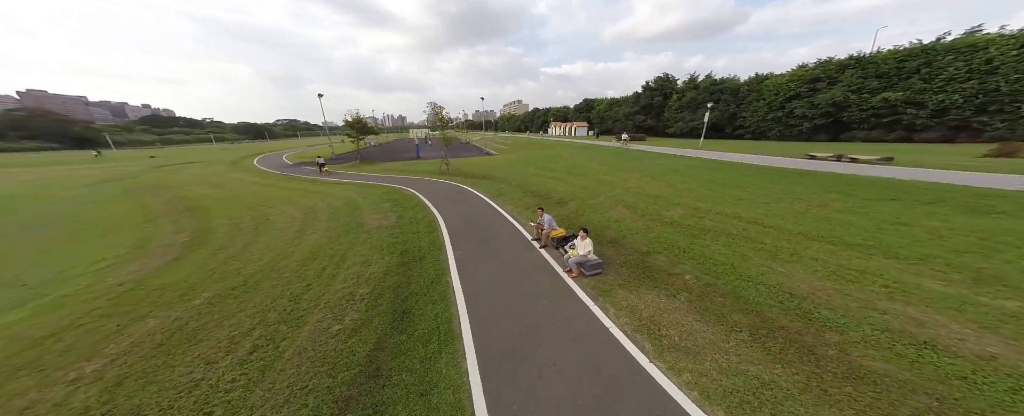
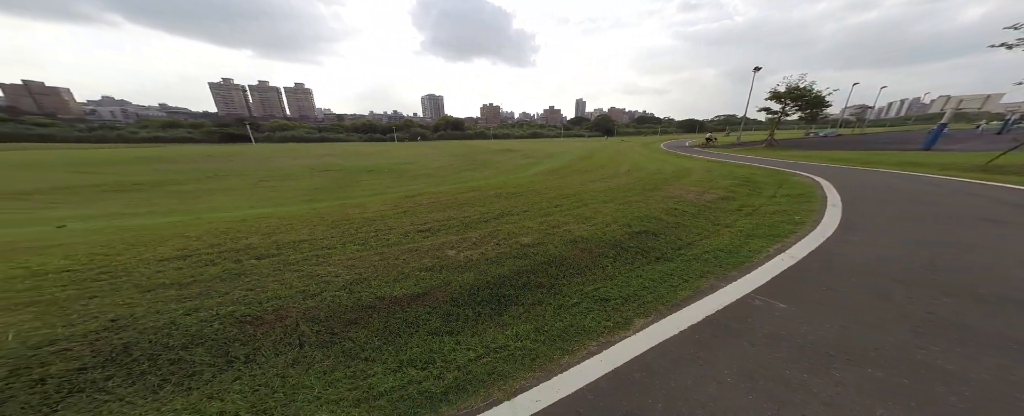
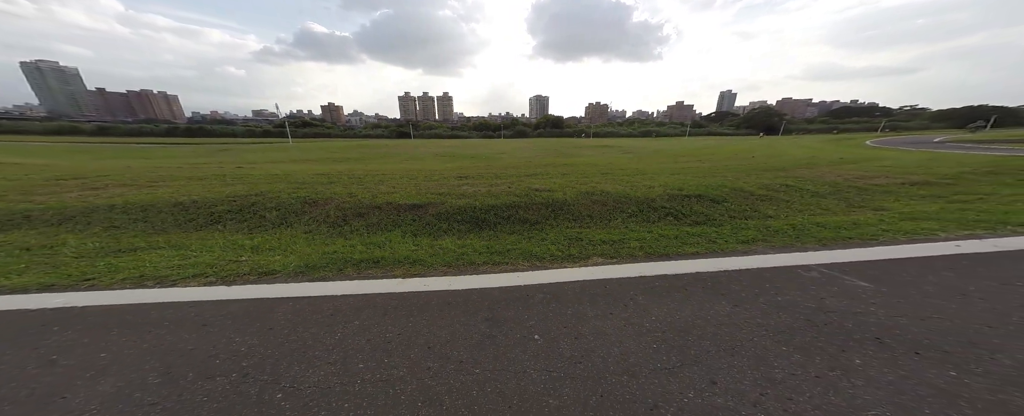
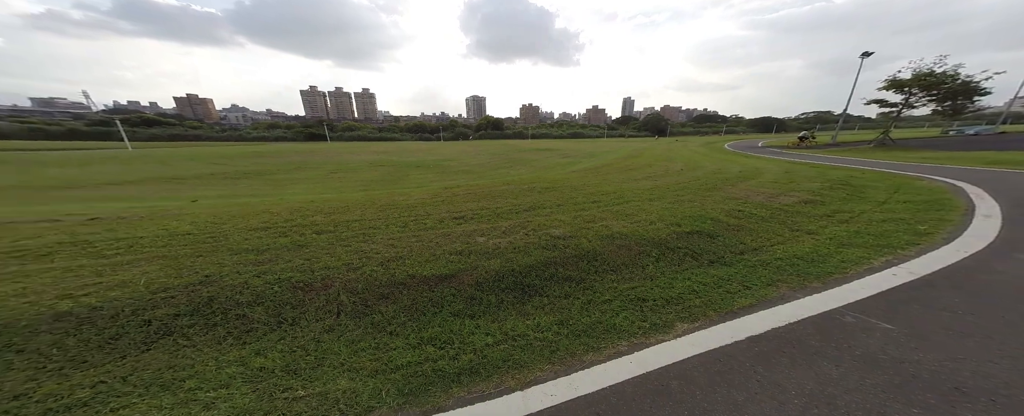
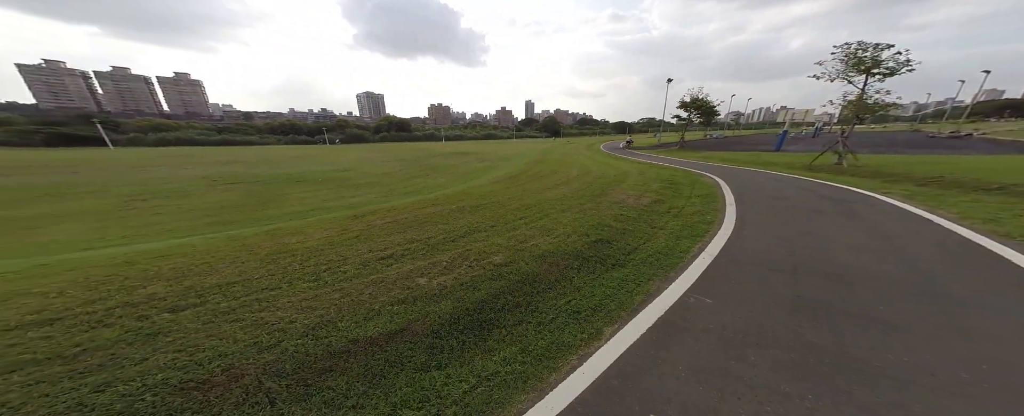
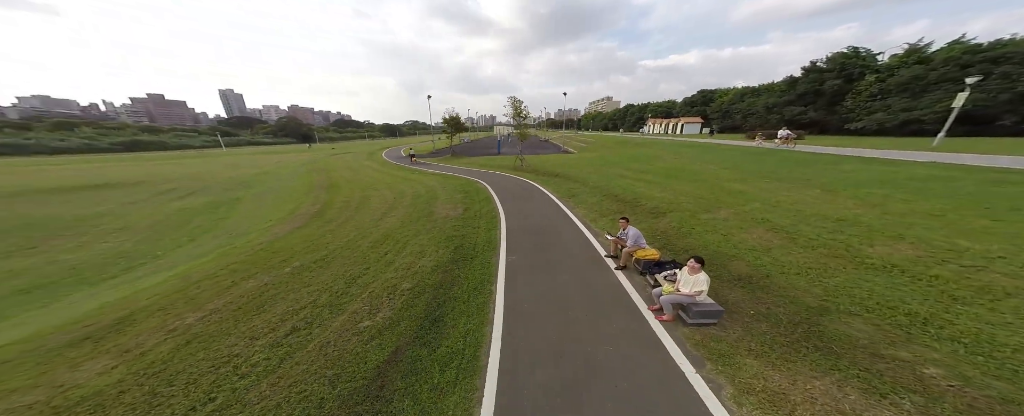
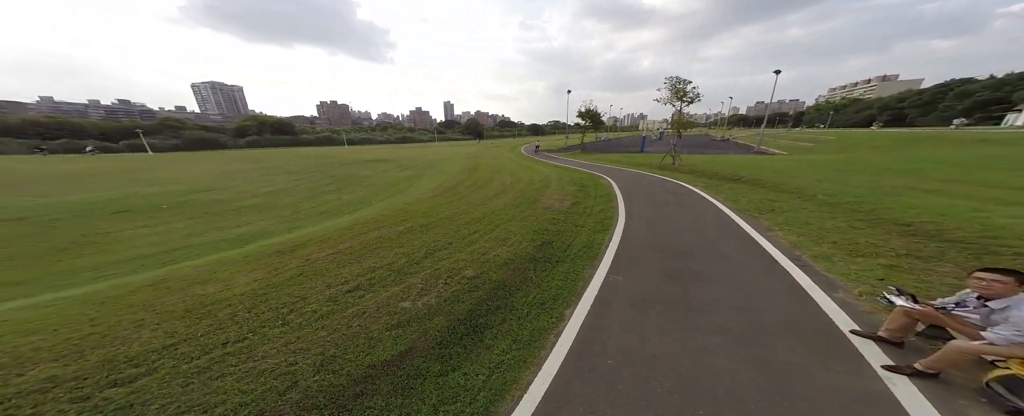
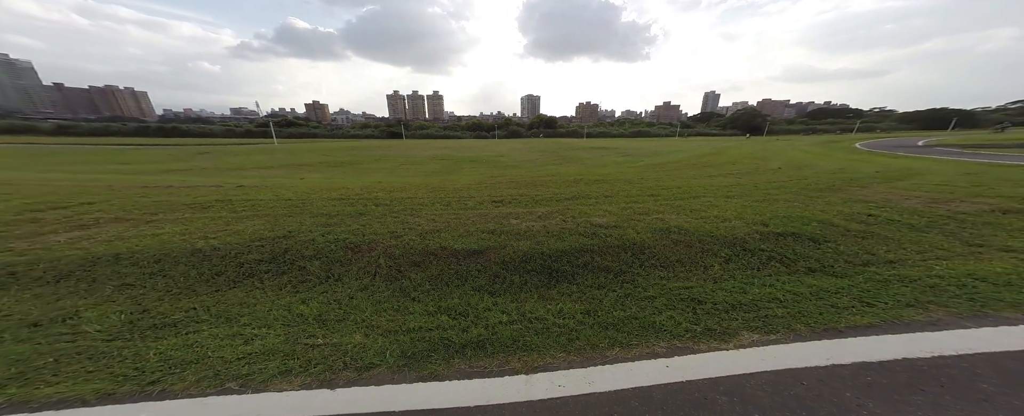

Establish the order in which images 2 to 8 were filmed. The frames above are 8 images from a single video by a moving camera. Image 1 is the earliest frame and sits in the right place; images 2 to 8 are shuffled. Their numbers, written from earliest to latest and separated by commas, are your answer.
6, 7, 5, 2, 4, 8, 3
